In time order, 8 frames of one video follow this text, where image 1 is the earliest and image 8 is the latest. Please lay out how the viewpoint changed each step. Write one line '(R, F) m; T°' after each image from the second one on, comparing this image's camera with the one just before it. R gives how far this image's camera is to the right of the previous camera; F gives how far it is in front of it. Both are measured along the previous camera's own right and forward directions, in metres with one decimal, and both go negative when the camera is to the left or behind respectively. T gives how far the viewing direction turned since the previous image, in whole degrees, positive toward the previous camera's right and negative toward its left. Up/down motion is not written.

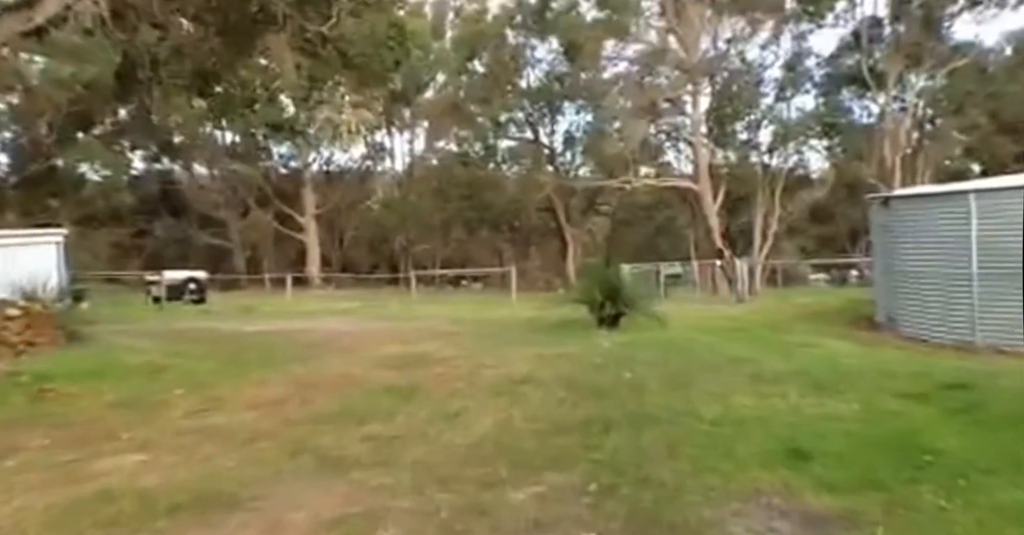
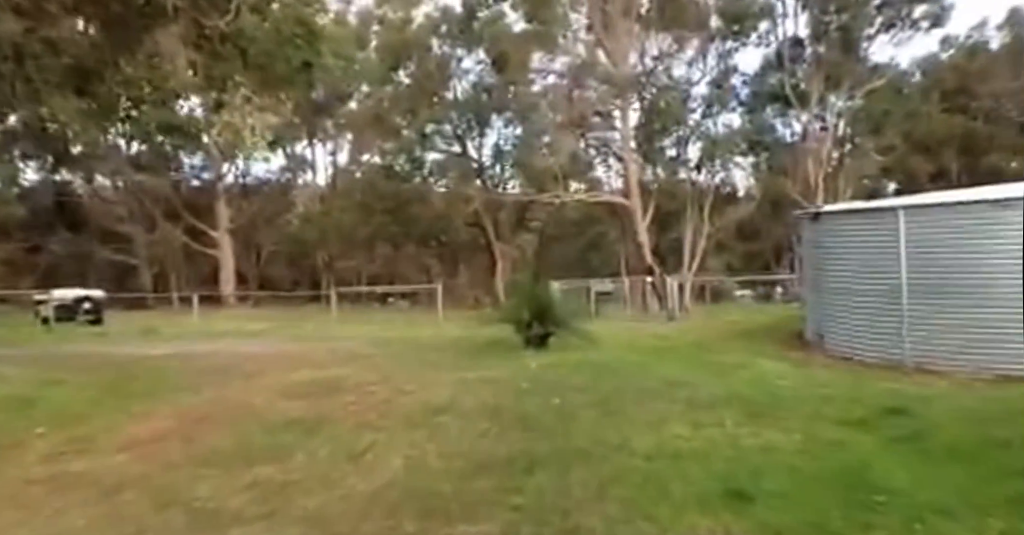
(+0.1, +0.7) m; +5°
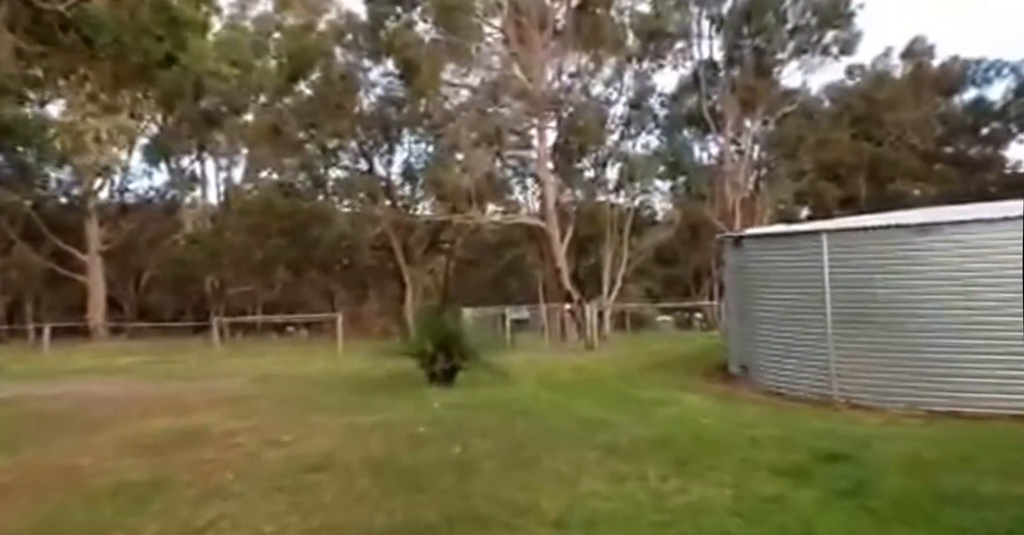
(+0.3, +1.3) m; +6°
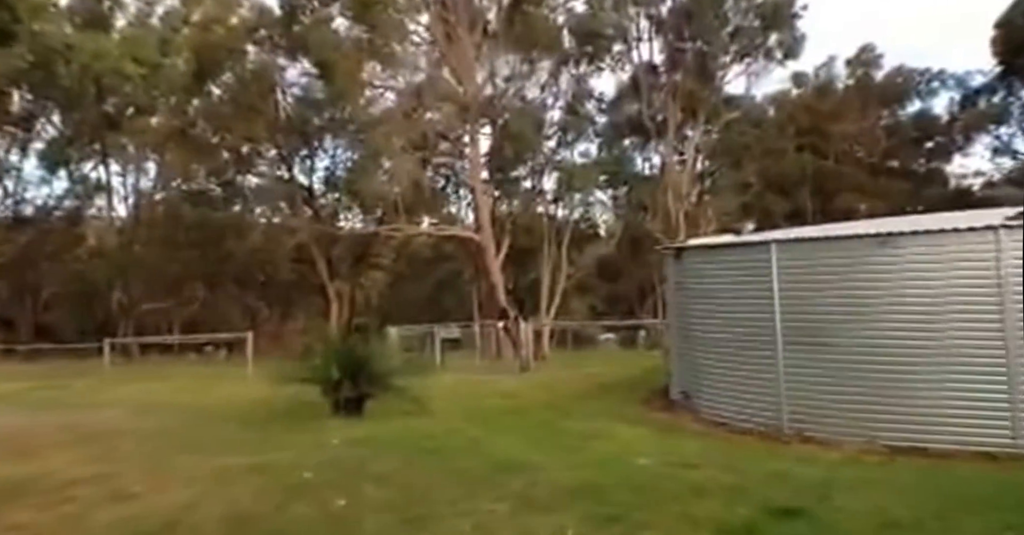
(+0.5, +1.4) m; +3°
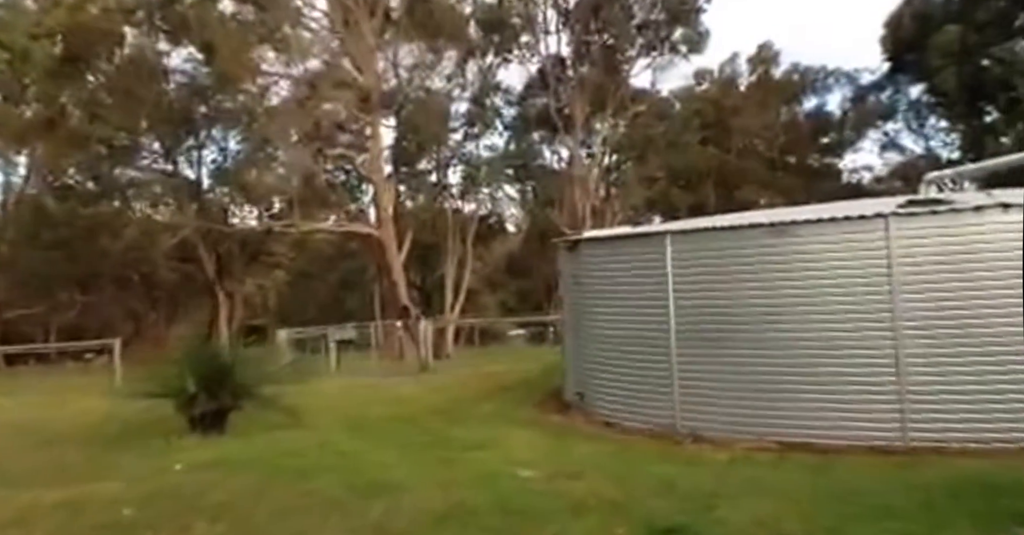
(+0.4, +0.6) m; +6°
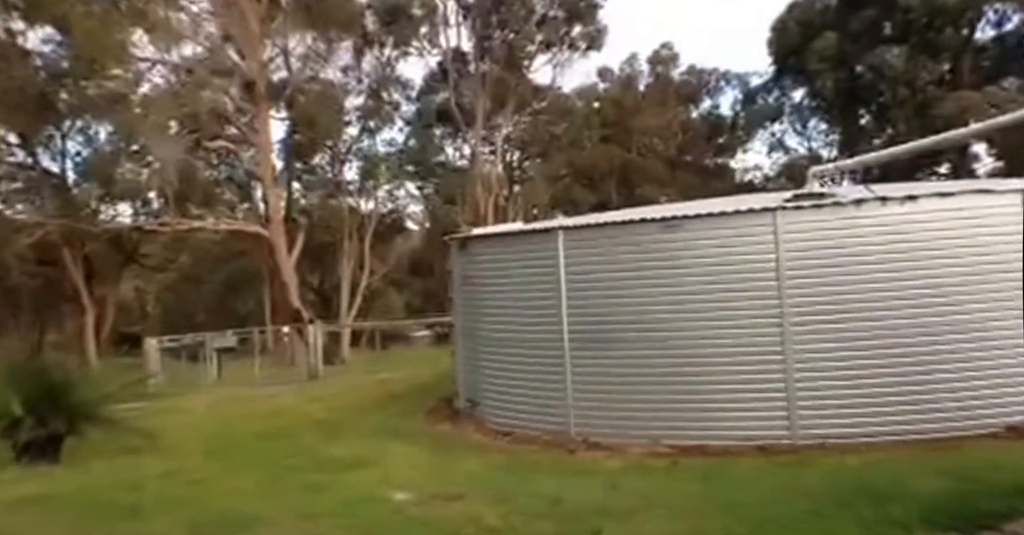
(+0.3, +0.7) m; +6°
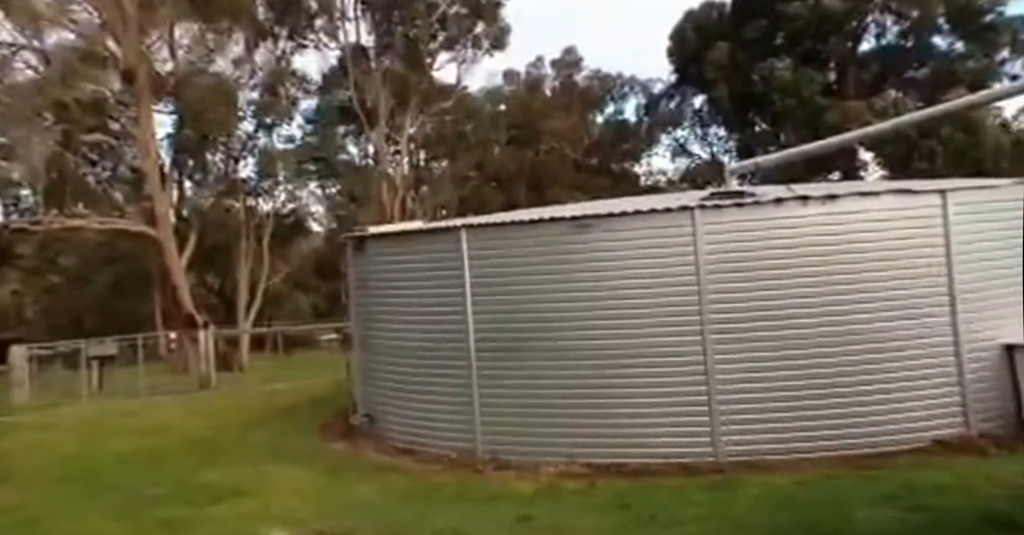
(+0.1, +0.7) m; +6°
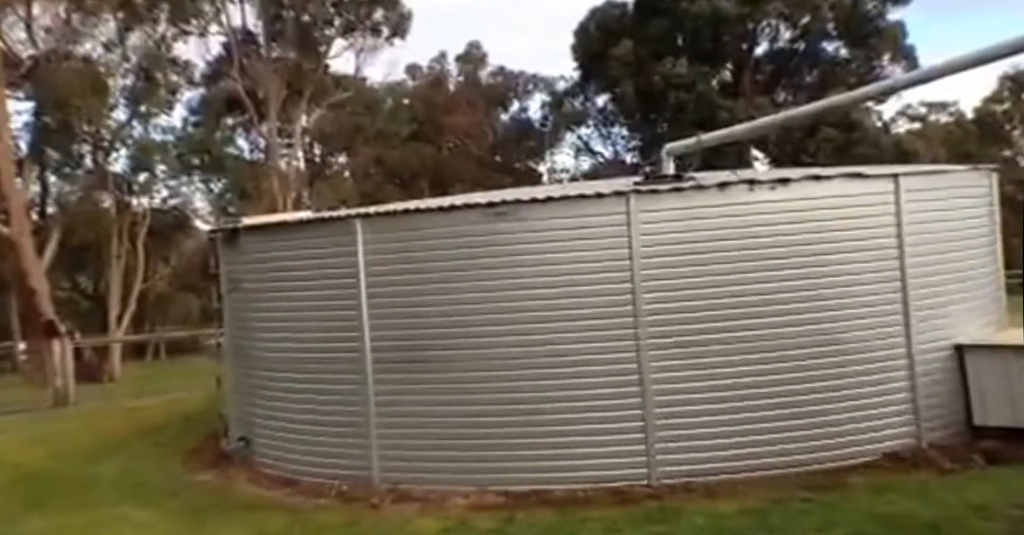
(0.0, +1.1) m; +7°
